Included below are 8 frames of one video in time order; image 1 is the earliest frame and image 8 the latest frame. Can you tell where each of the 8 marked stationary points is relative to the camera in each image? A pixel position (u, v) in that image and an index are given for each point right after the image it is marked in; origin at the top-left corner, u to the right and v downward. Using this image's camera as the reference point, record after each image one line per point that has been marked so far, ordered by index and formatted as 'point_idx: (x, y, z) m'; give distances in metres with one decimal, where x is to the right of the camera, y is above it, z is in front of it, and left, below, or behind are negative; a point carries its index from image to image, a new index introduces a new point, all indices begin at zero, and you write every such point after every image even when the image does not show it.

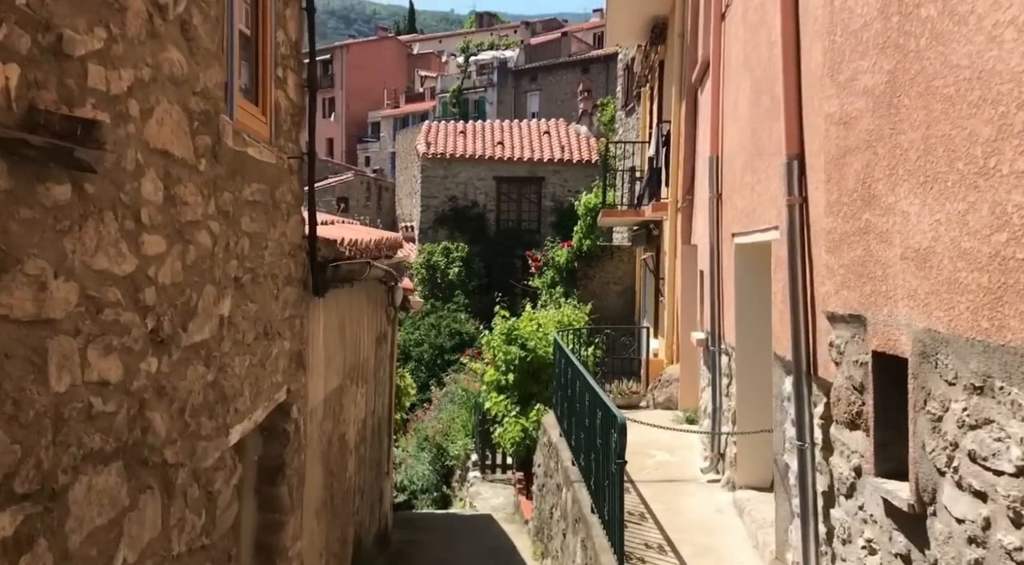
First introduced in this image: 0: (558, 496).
0: (+0.4, -1.7, +9.3) m
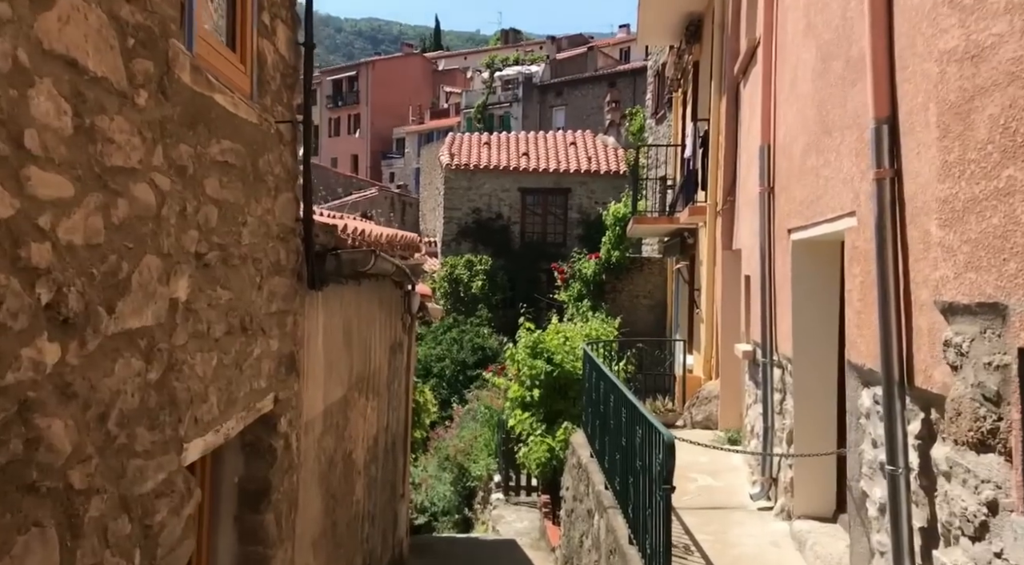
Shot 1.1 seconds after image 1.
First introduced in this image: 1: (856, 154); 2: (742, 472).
0: (+0.6, -1.8, +8.5) m
1: (+1.4, +0.5, +4.5) m
2: (+1.7, -1.4, +8.4) m
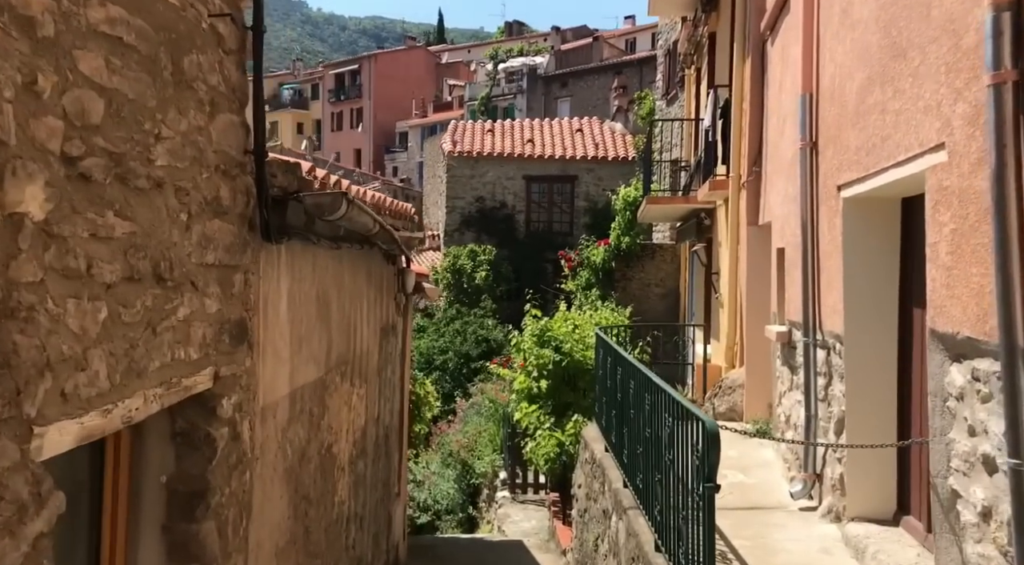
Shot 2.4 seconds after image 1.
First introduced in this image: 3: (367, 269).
0: (+0.6, -1.6, +7.6) m
1: (+1.4, +0.7, +3.6) m
2: (+1.7, -1.2, +7.5) m
3: (-0.8, +0.1, +6.6) m
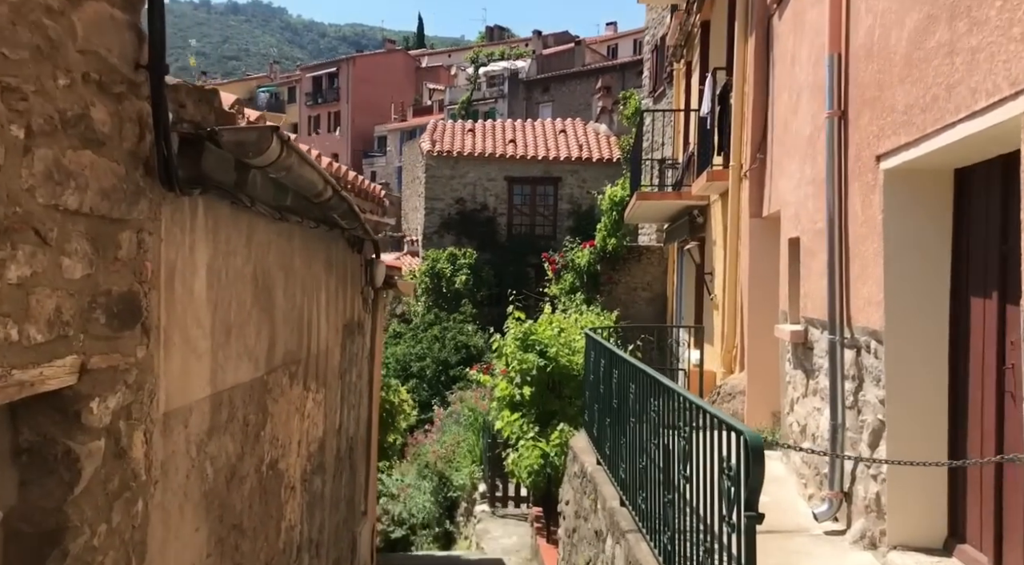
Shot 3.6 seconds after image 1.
0: (+0.5, -1.5, +6.7) m
1: (+1.3, +0.8, +2.8) m
2: (+1.6, -1.2, +6.7) m
3: (-0.9, +0.1, +5.7) m
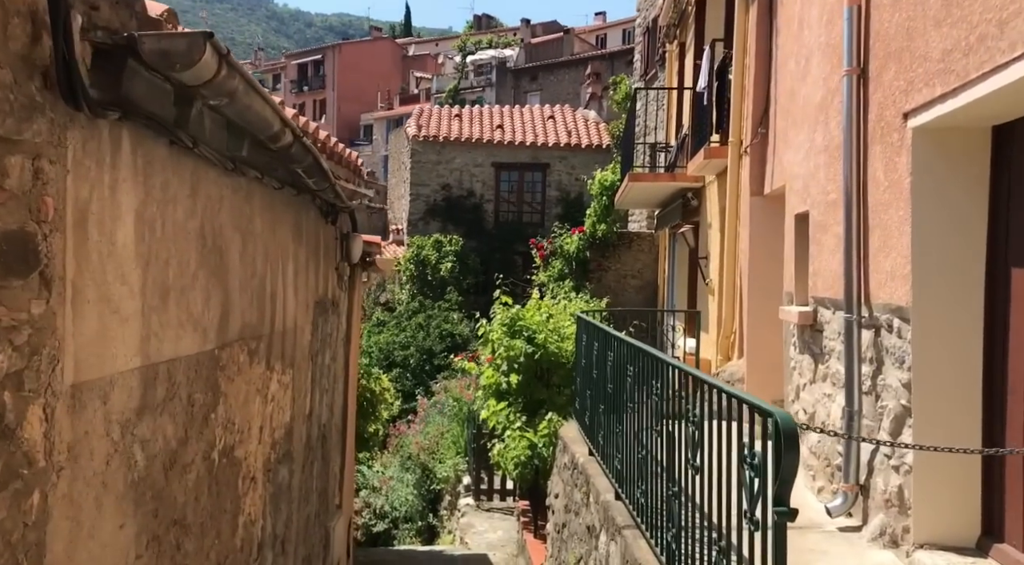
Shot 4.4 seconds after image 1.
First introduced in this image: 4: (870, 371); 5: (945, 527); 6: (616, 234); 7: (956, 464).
0: (+0.4, -1.4, +6.2) m
1: (+1.3, +0.9, +2.3) m
2: (+1.6, -1.0, +6.2) m
3: (-1.0, +0.3, +5.2) m
4: (+1.6, -0.4, +5.0) m
5: (+1.6, -0.9, +4.3) m
6: (+1.6, +0.8, +17.8) m
7: (+1.7, -0.7, +4.3) m
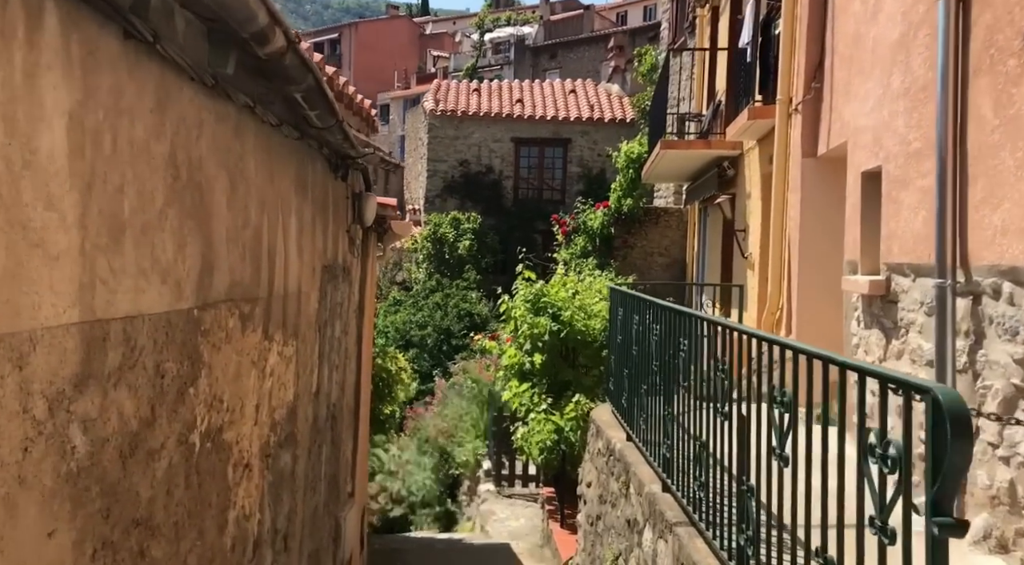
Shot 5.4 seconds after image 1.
0: (+0.6, -1.2, +5.5) m
1: (+1.4, +1.0, +1.6) m
2: (+1.7, -0.9, +5.5) m
3: (-0.9, +0.4, +4.5) m
4: (+1.7, -0.2, +4.3) m
5: (+1.8, -0.8, +3.6) m
6: (+2.0, +1.1, +17.1) m
7: (+1.8, -0.5, +3.6) m
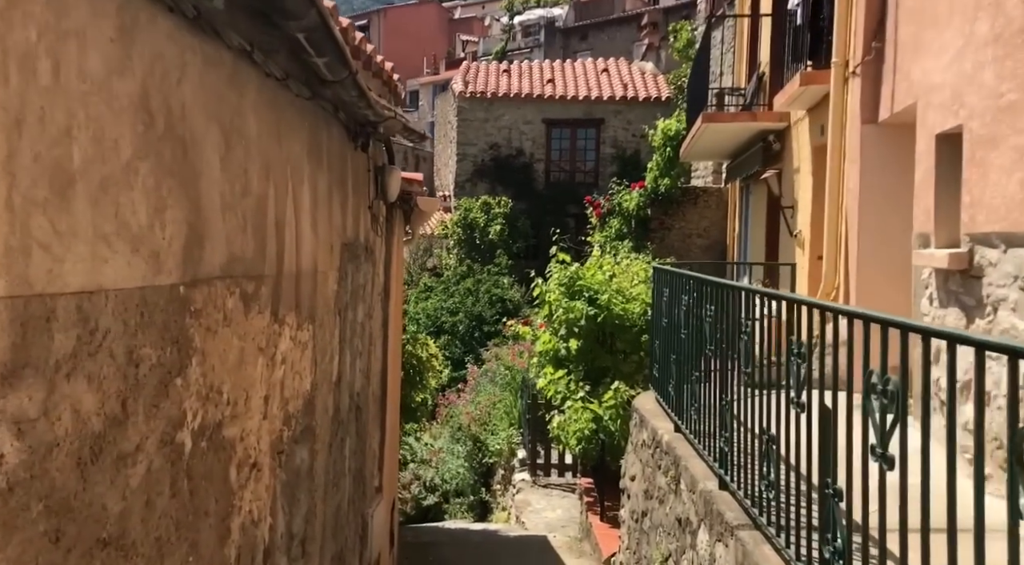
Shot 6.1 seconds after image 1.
0: (+0.8, -1.1, +5.0) m
1: (+1.5, +1.0, +1.0) m
2: (+1.9, -0.8, +5.0) m
3: (-0.7, +0.5, +4.0) m
4: (+1.8, -0.1, +3.7) m
5: (+1.9, -0.7, +3.1) m
6: (+2.4, +1.4, +16.5) m
7: (+1.9, -0.4, +3.1) m
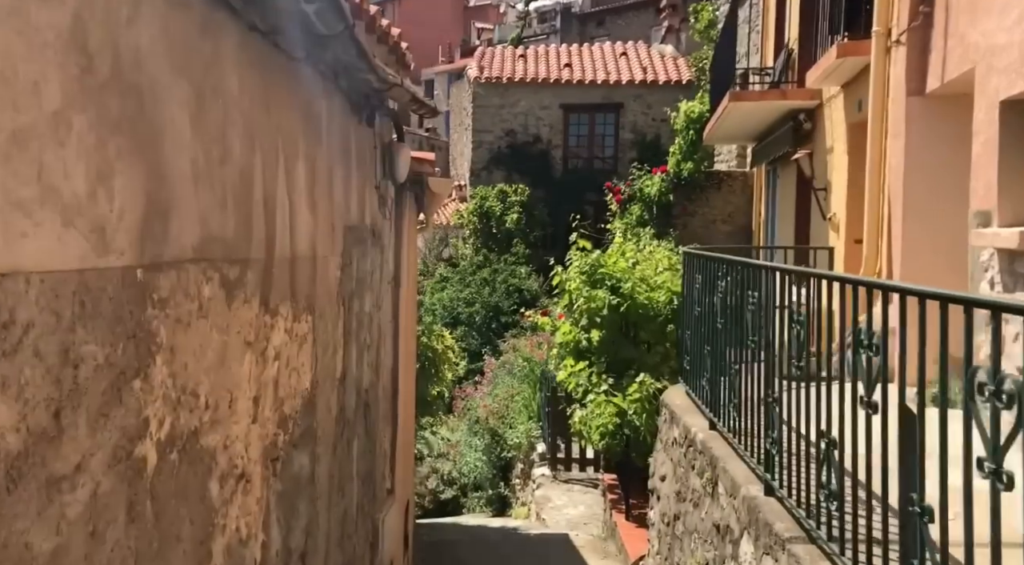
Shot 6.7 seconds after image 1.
0: (+0.9, -1.1, +4.6) m
1: (+1.5, +1.1, +0.5) m
2: (+2.0, -0.7, +4.5) m
3: (-0.7, +0.6, +3.6) m
4: (+1.9, -0.1, +3.3) m
5: (+1.9, -0.6, +2.6) m
6: (+2.7, +1.5, +16.0) m
7: (+2.0, -0.4, +2.6) m
